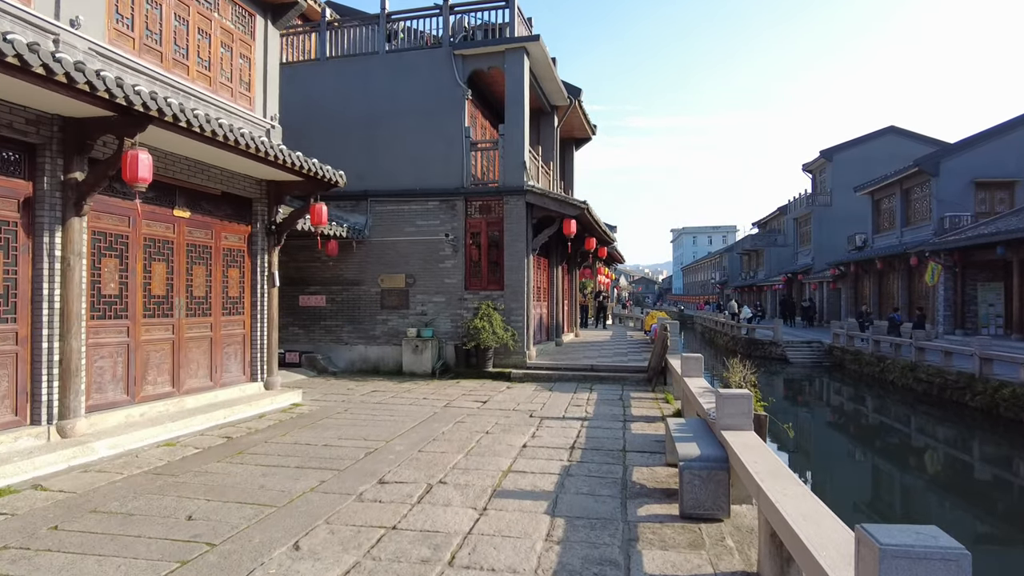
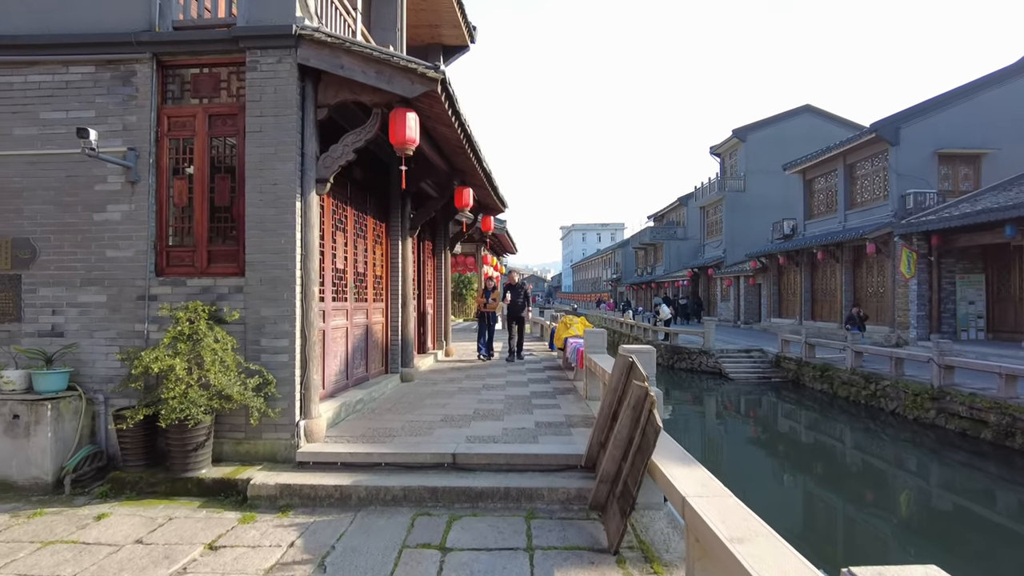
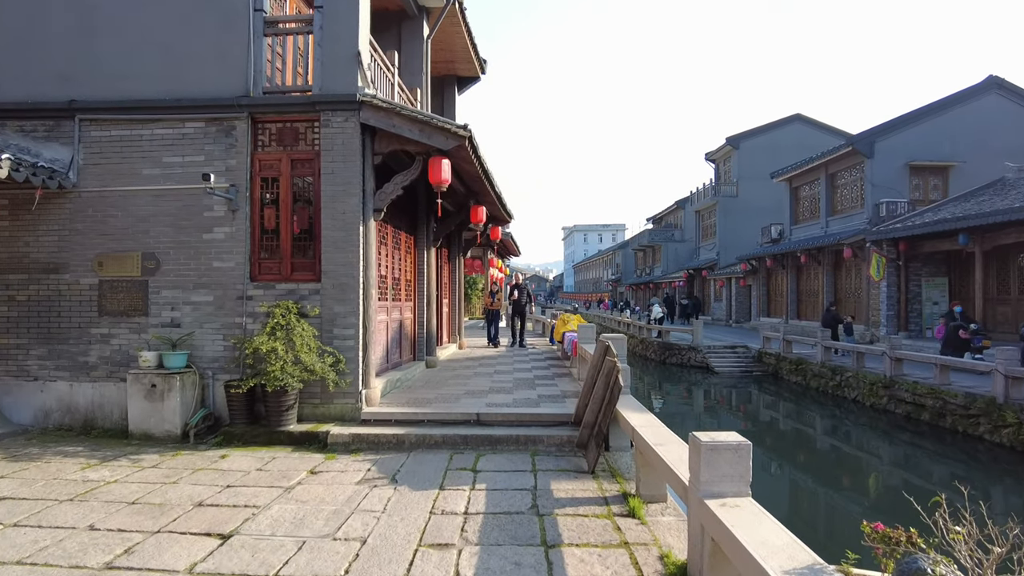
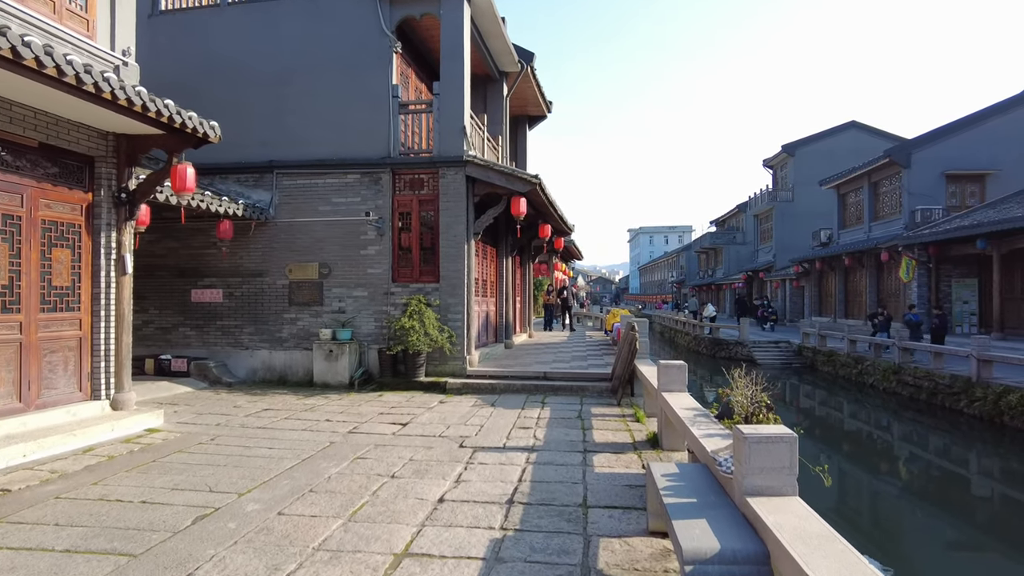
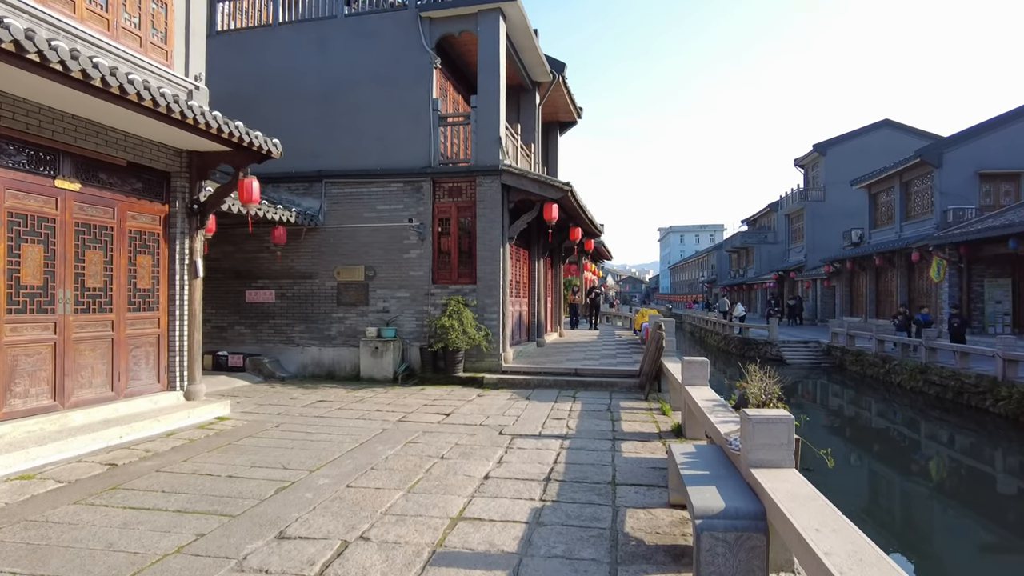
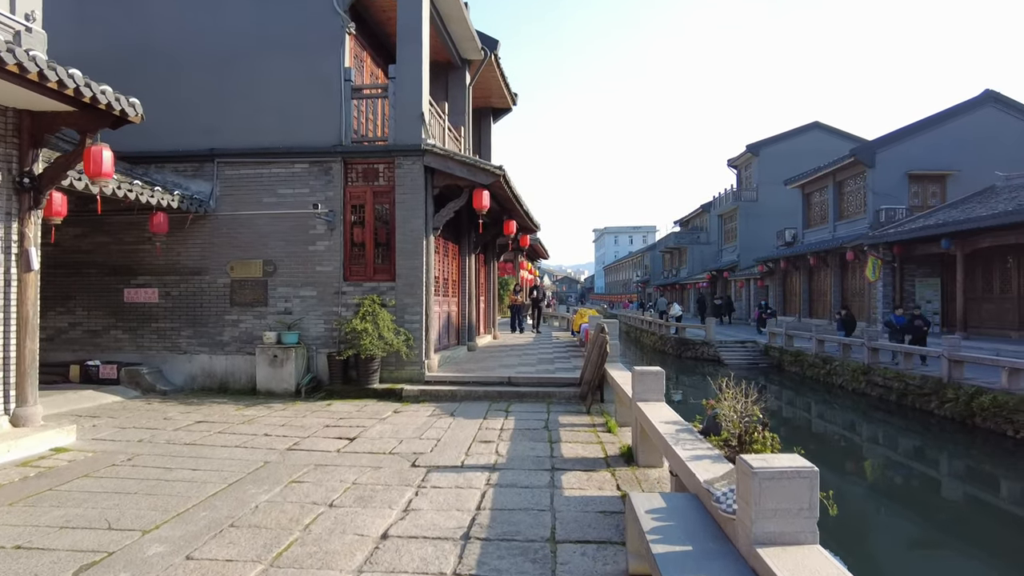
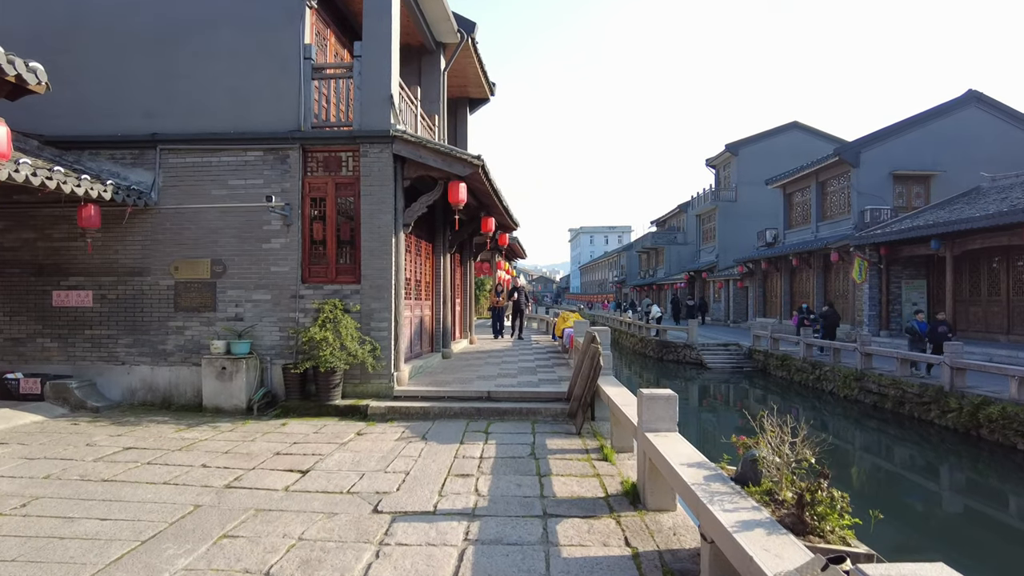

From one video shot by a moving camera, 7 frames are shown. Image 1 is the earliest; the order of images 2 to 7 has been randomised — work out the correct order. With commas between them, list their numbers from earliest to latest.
5, 4, 6, 7, 3, 2
